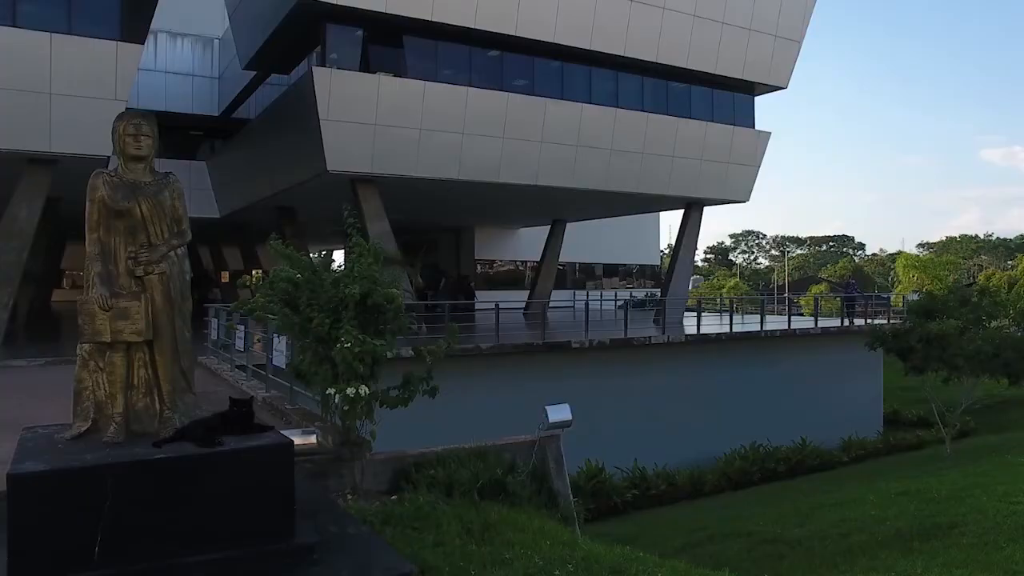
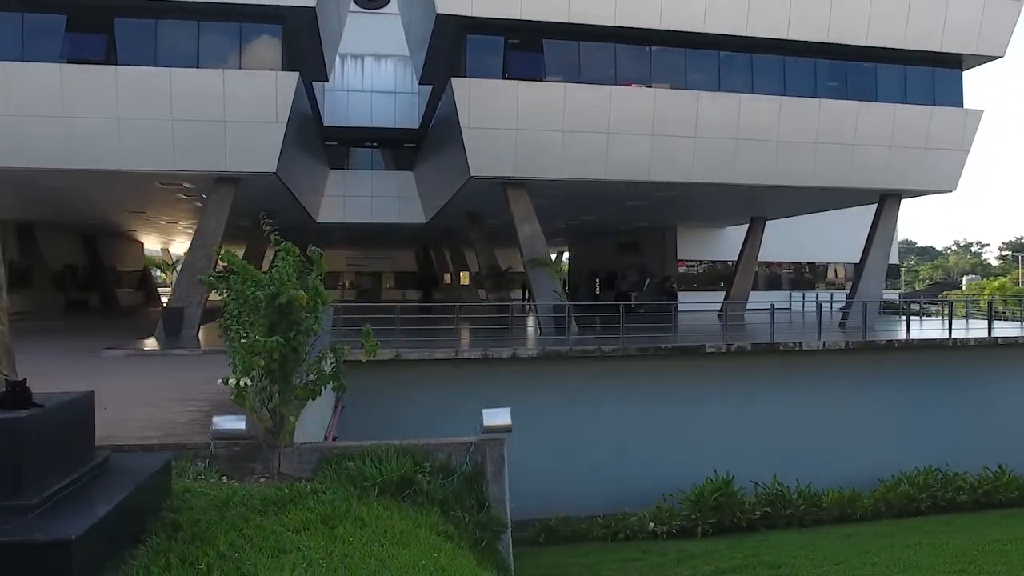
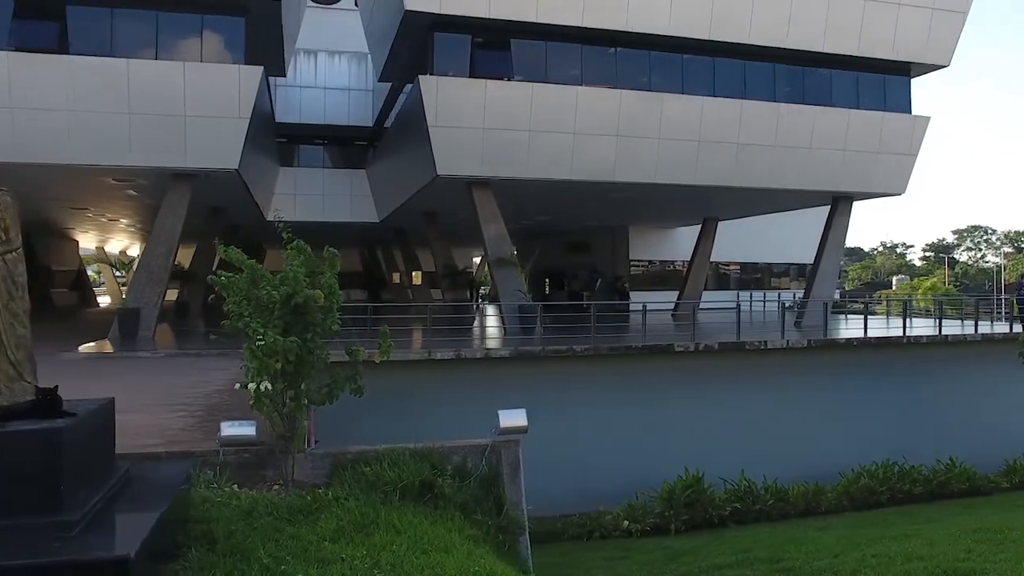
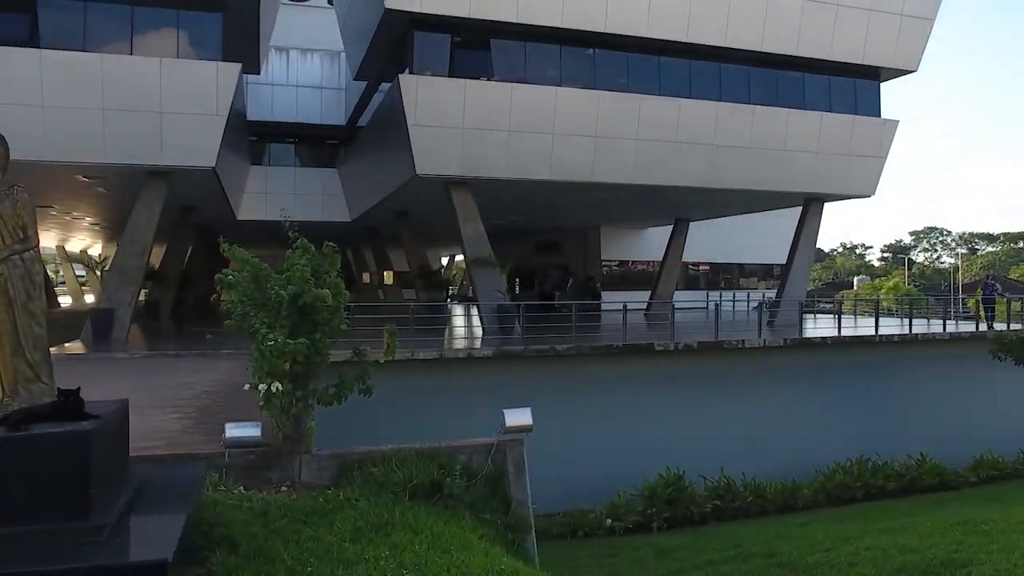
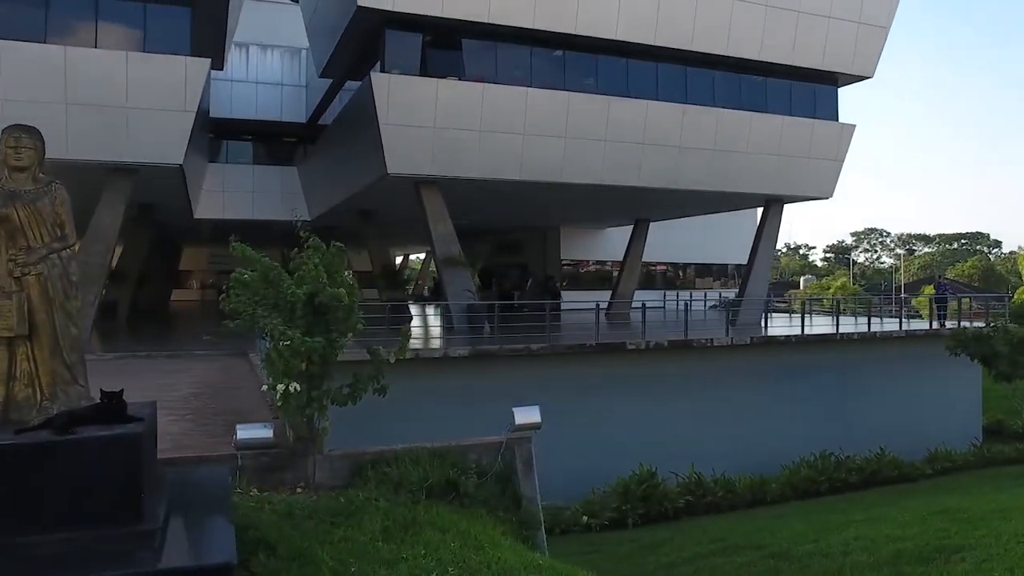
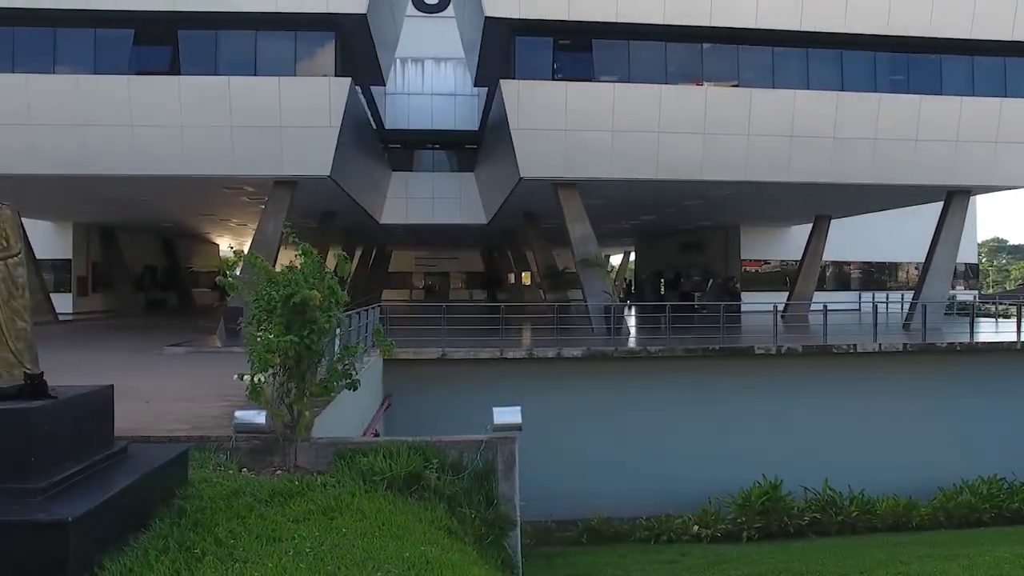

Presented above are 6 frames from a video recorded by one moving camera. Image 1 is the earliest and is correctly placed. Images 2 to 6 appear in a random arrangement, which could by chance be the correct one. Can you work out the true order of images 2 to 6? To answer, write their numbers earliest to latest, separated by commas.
5, 4, 3, 2, 6
